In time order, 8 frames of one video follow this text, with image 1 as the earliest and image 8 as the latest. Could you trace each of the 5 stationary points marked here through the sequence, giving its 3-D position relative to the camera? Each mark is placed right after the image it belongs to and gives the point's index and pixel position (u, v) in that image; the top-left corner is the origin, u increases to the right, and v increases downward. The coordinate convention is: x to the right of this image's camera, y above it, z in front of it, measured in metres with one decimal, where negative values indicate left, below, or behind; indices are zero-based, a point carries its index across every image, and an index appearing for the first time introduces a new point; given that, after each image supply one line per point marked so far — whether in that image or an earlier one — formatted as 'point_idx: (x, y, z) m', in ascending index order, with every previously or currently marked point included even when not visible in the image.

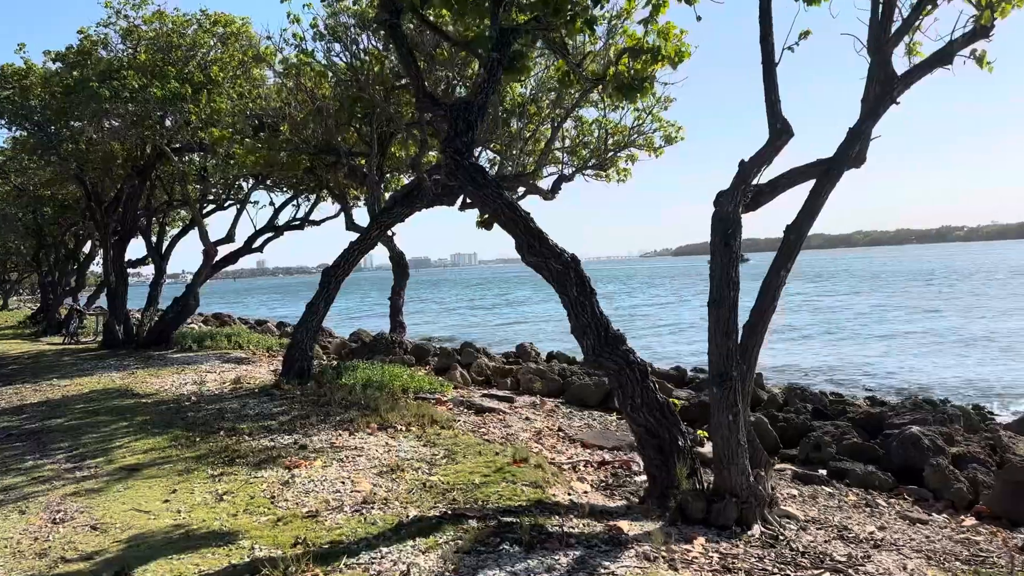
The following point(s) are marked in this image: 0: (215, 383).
0: (-4.5, -1.5, +12.9) m
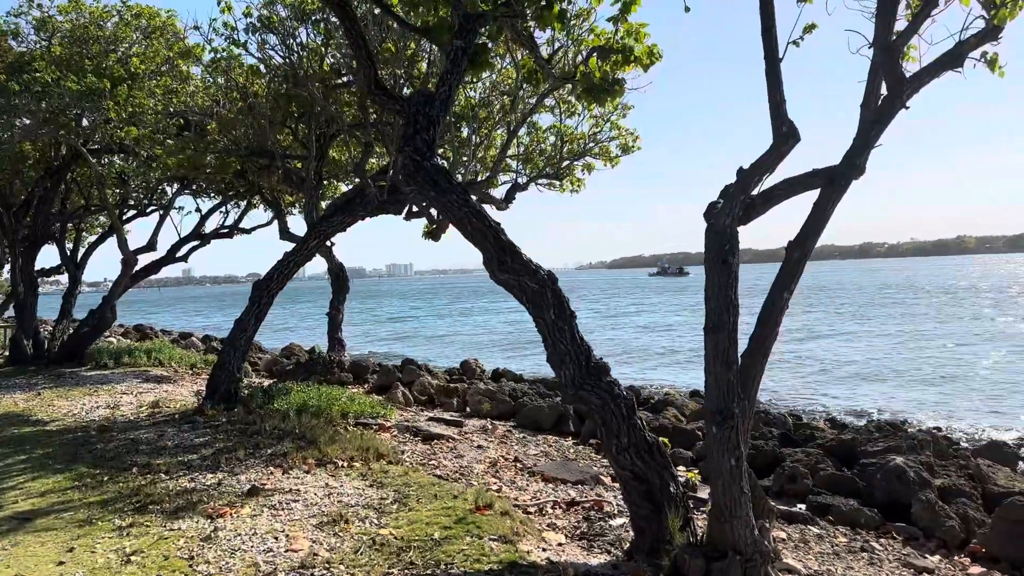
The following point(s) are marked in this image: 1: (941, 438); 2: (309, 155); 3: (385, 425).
0: (-5.2, -1.6, +11.7) m
1: (+5.4, -1.9, +10.8) m
2: (-2.8, +1.8, +11.7) m
3: (-1.6, -1.7, +10.7) m
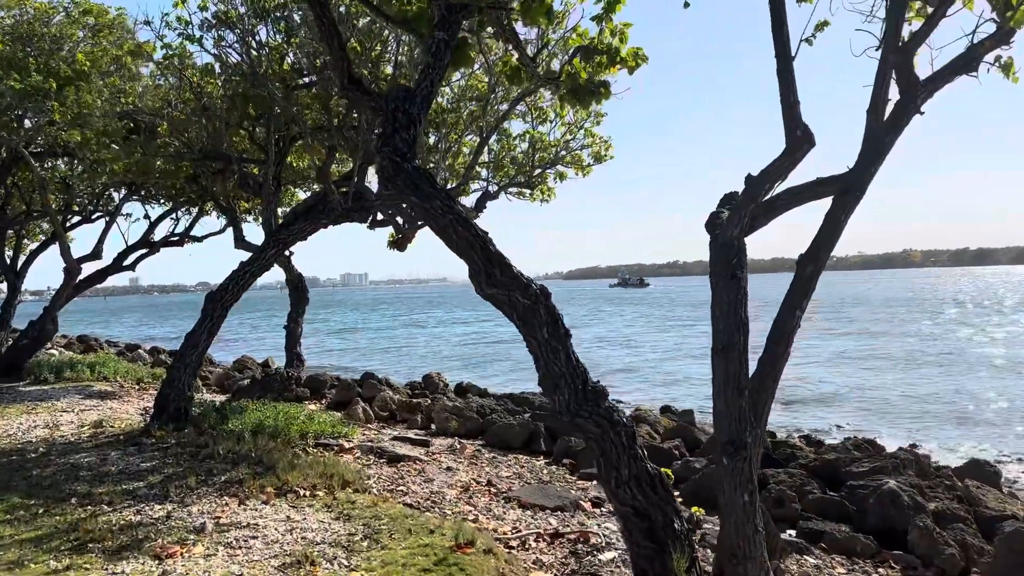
0: (-5.6, -1.8, +10.9) m
1: (+5.1, -2.1, +10.5) m
2: (-3.2, +1.7, +11.1) m
3: (-2.0, -1.9, +10.1) m
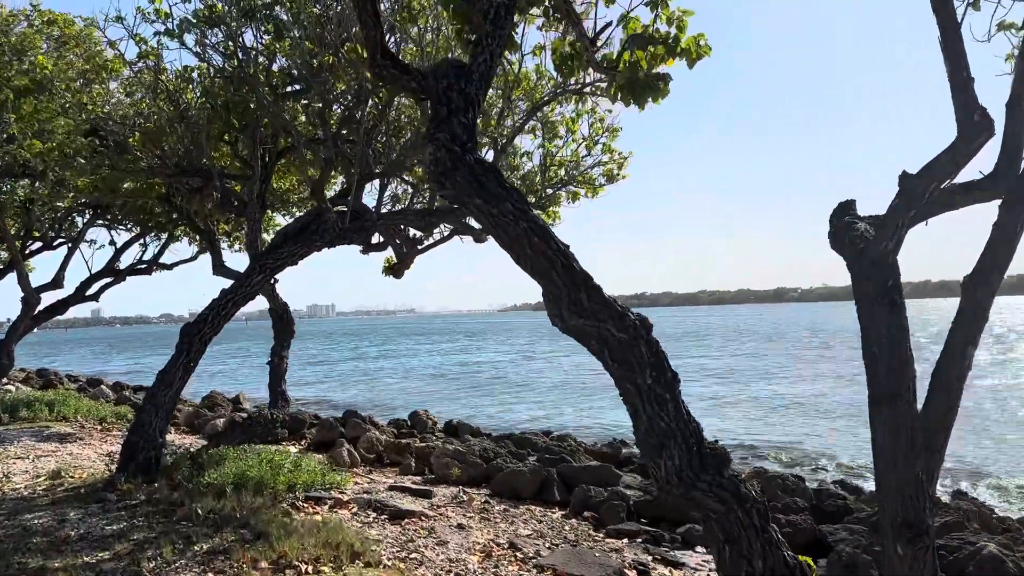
0: (-5.5, -2.1, +9.5) m
1: (+5.2, -2.4, +9.5) m
2: (-3.0, +1.3, +9.9) m
3: (-1.8, -2.2, +8.8) m
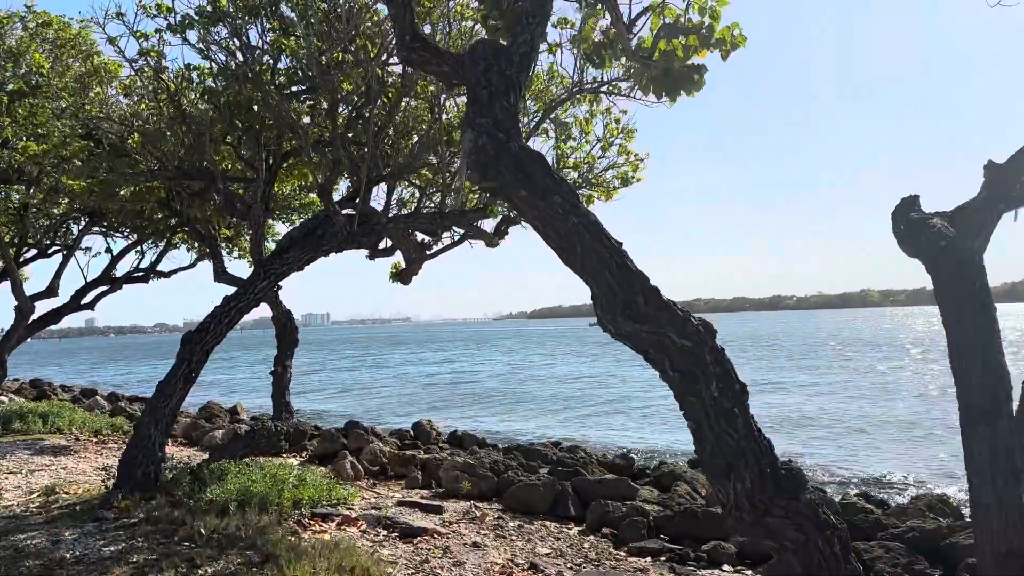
0: (-5.3, -2.2, +9.1) m
1: (+5.4, -2.5, +9.2) m
2: (-2.9, +1.2, +9.6) m
3: (-1.6, -2.3, +8.4) m
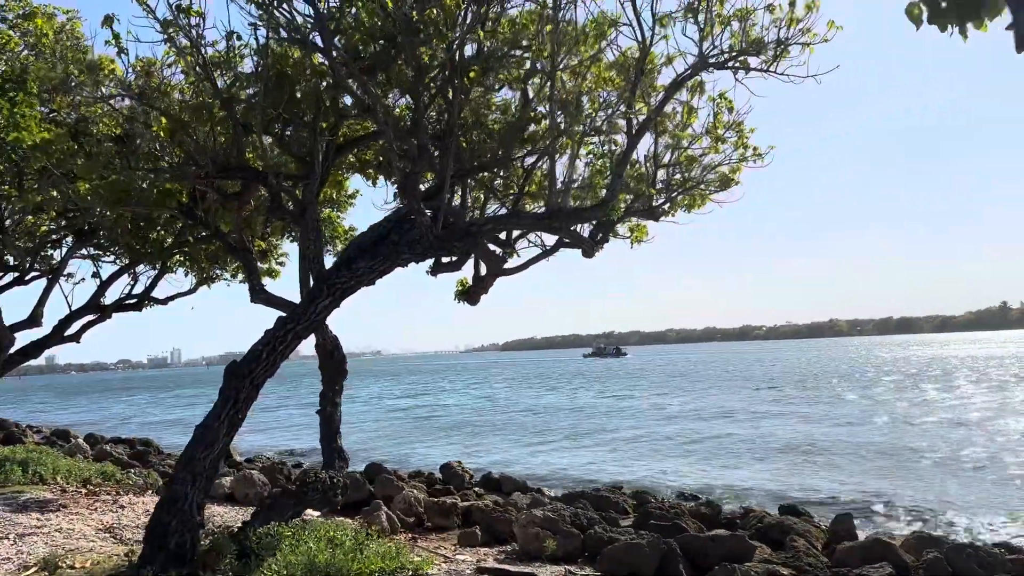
0: (-4.3, -2.4, +7.2) m
1: (+6.4, -2.6, +7.7) m
2: (-1.9, +1.1, +7.9) m
3: (-0.6, -2.4, +6.7) m
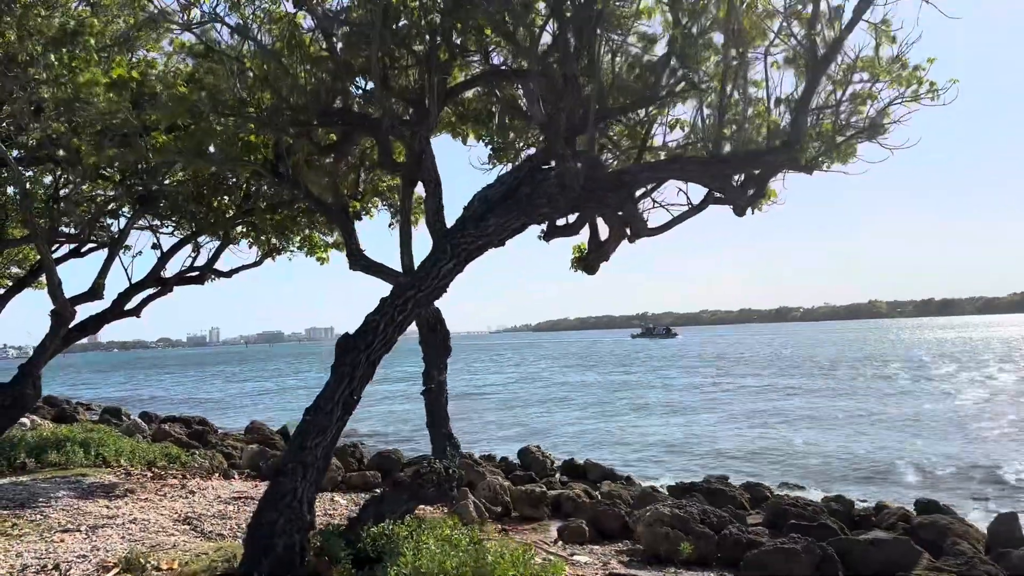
0: (-3.2, -2.1, +6.3) m
1: (+7.5, -2.4, +6.4) m
2: (-0.8, +1.3, +6.9) m
3: (+0.5, -2.1, +5.7) m
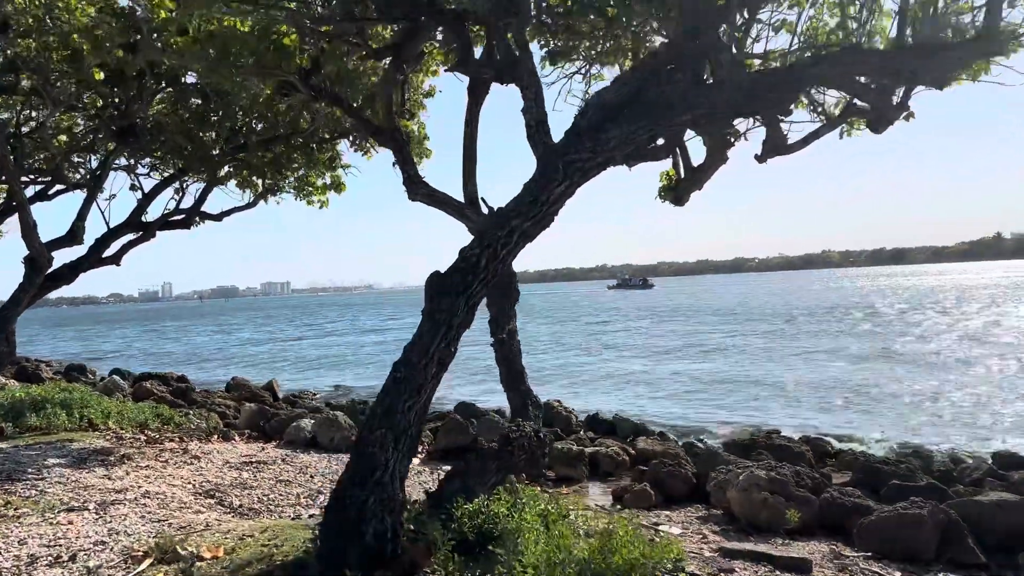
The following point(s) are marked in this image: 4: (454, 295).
0: (-2.5, -1.7, +5.2) m
1: (+8.2, -1.9, +5.8) m
2: (-0.1, +1.8, +5.6) m
3: (+1.3, -1.7, +4.7) m
4: (-0.3, 0.0, +4.6) m
